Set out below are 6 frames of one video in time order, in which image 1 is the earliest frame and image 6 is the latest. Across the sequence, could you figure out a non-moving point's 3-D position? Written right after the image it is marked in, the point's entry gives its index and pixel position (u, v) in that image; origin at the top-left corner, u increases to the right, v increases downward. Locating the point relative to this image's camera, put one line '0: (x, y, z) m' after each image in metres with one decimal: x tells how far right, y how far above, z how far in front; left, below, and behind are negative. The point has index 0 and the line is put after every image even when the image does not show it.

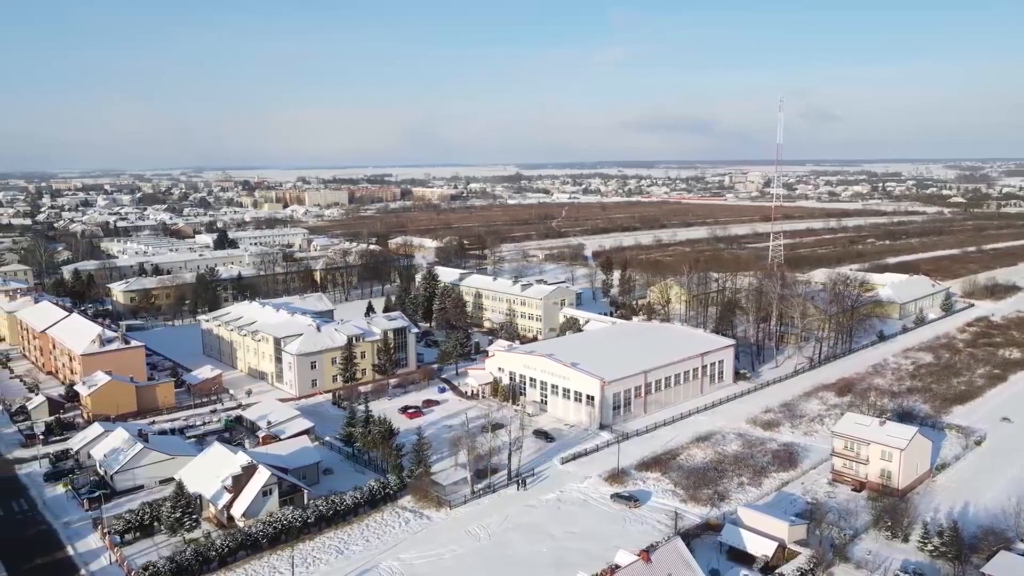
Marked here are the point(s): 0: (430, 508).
0: (-1.7, -4.5, +15.4) m
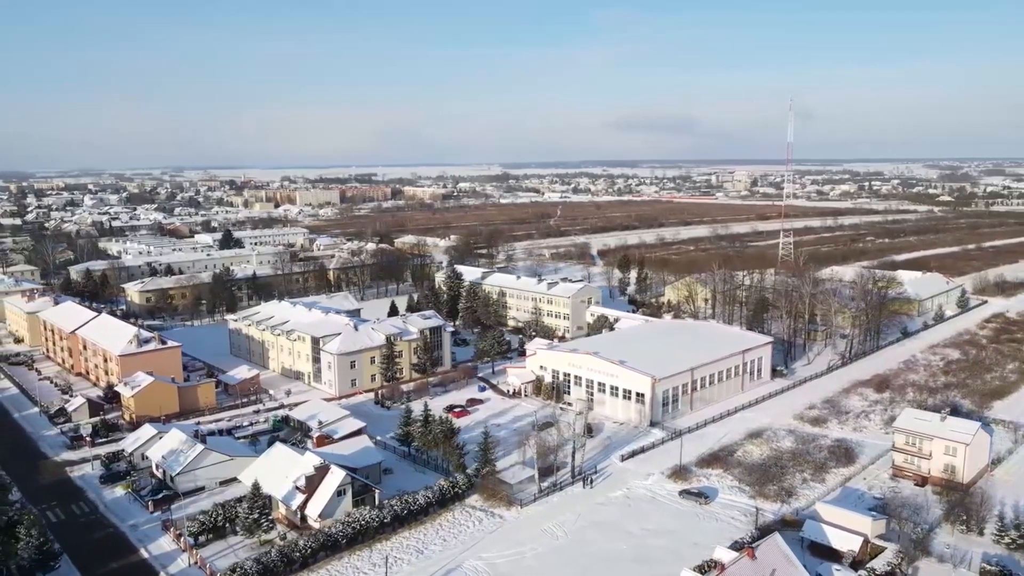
0: (-0.2, -4.5, +15.3) m
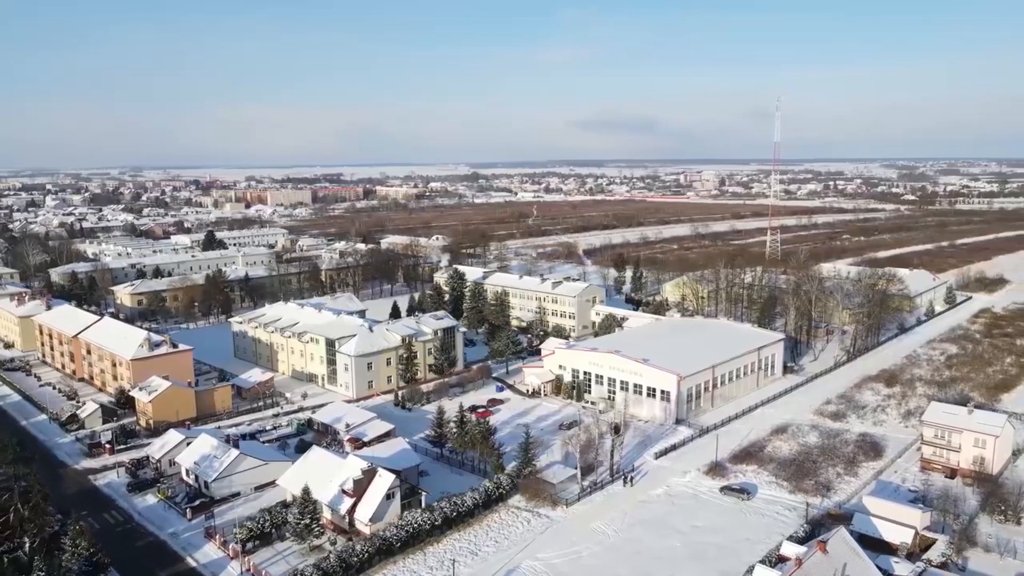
0: (+0.7, -4.5, +15.3) m
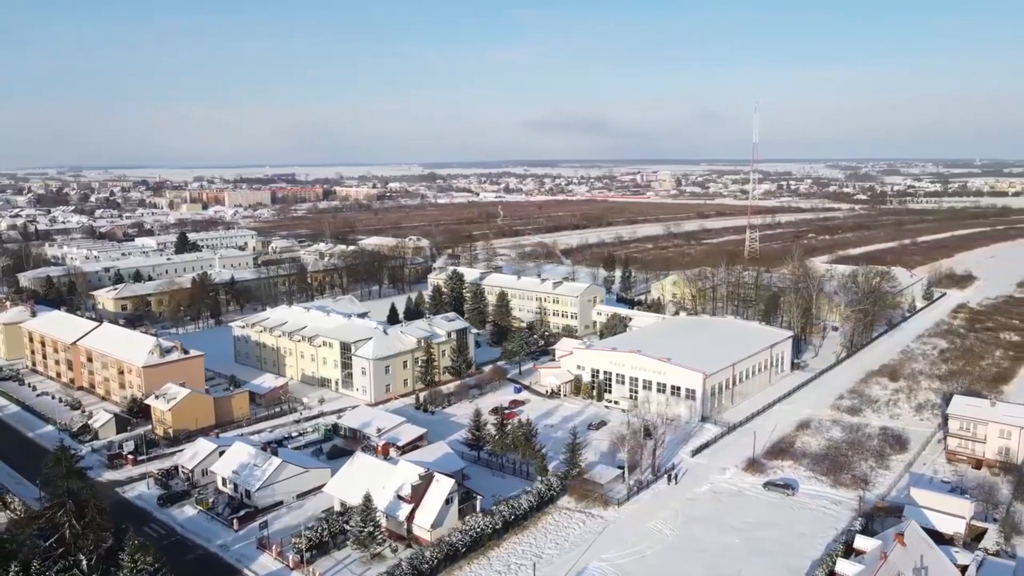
0: (+1.7, -4.5, +15.3) m
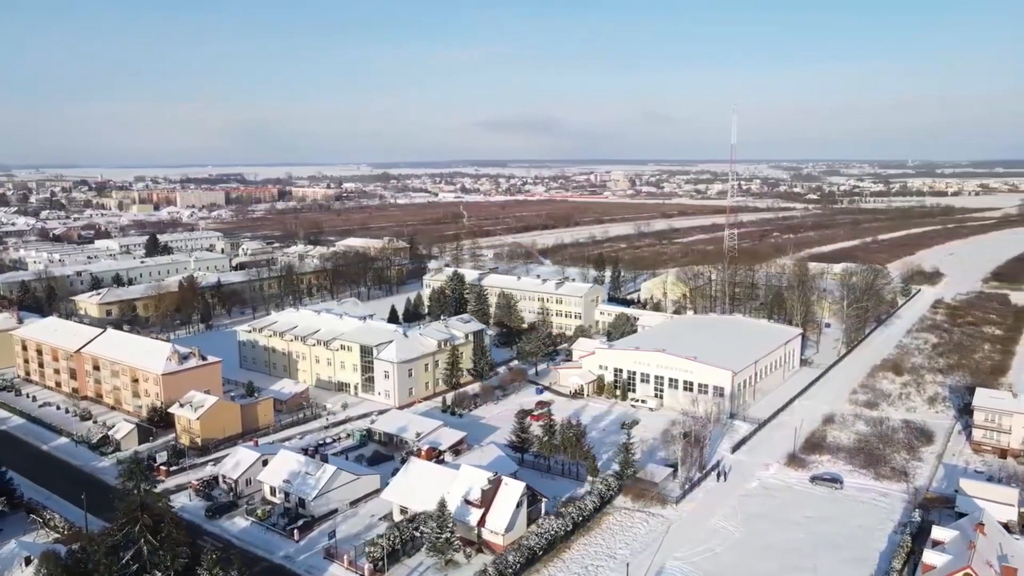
0: (+3.0, -4.5, +15.4) m
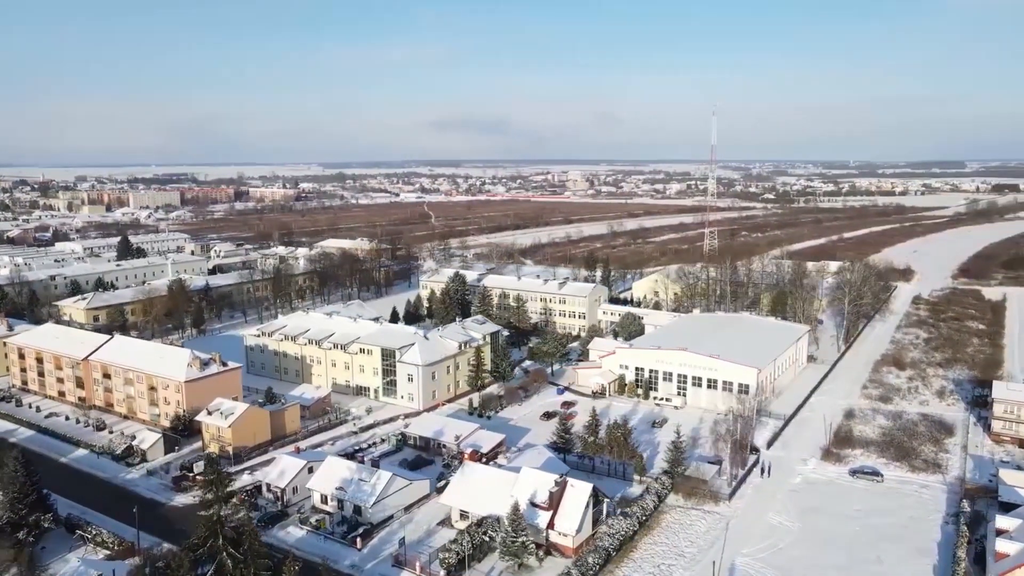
0: (+4.1, -4.5, +15.5) m
